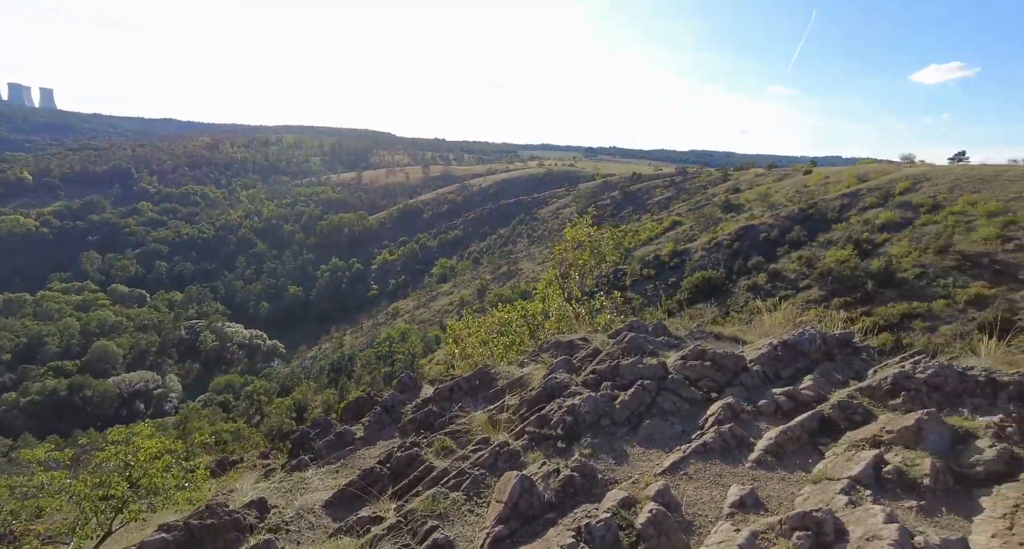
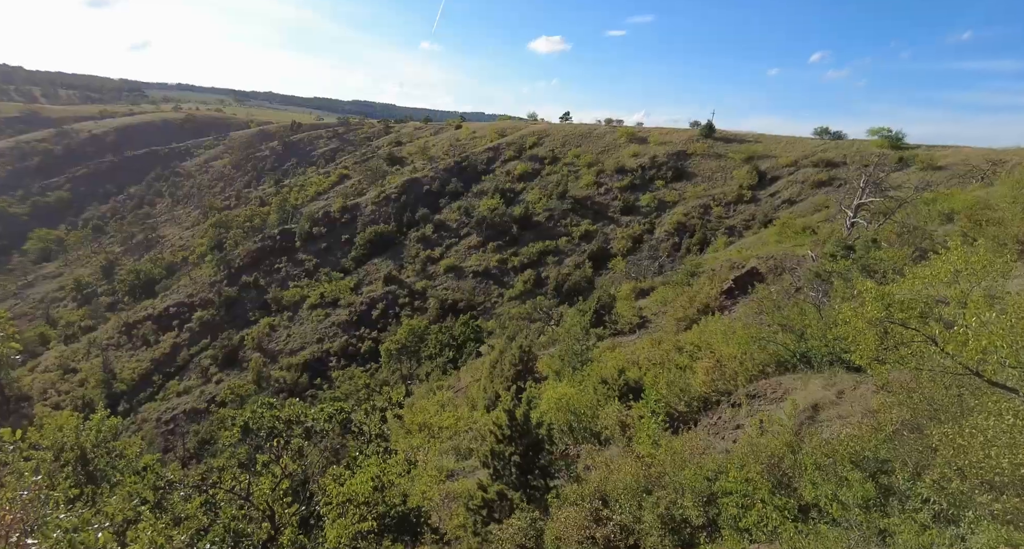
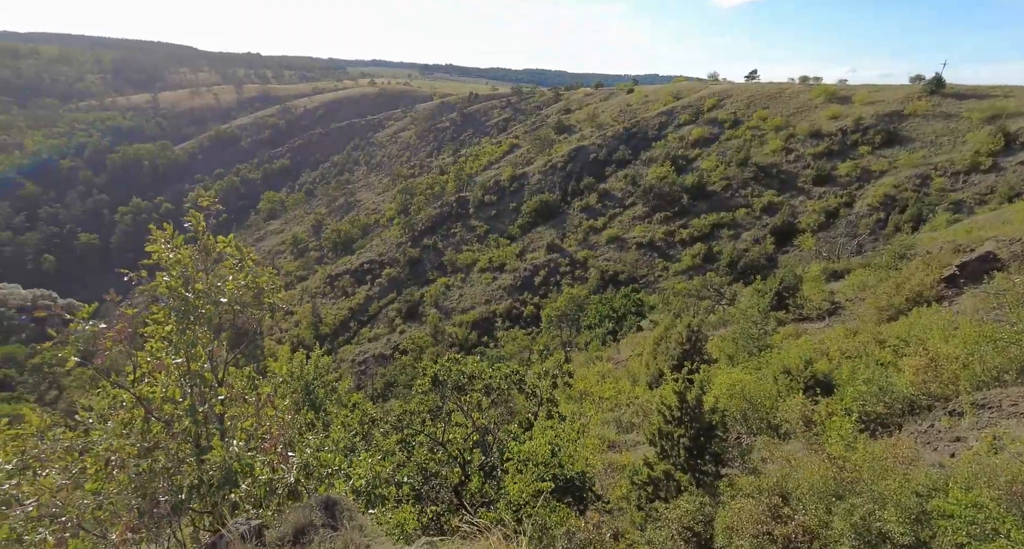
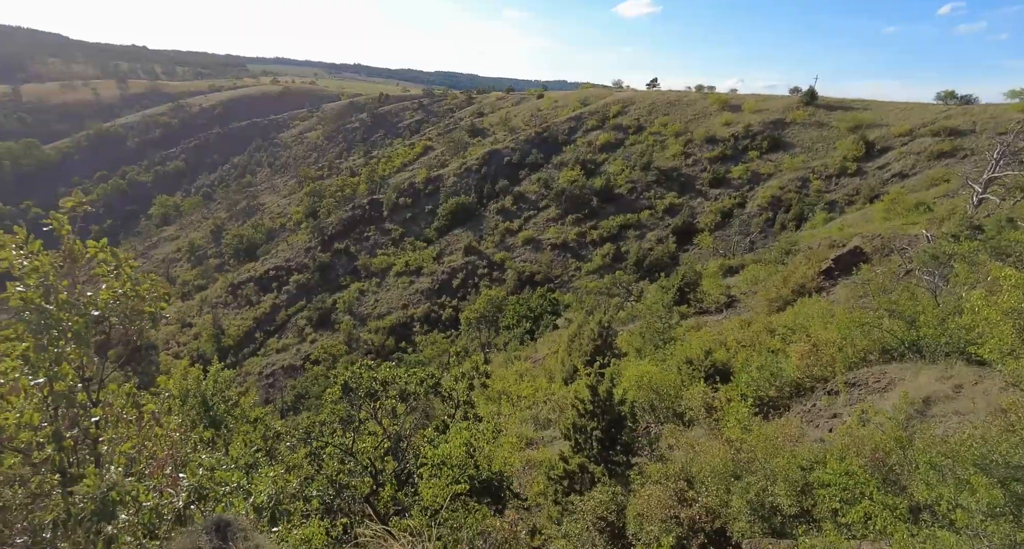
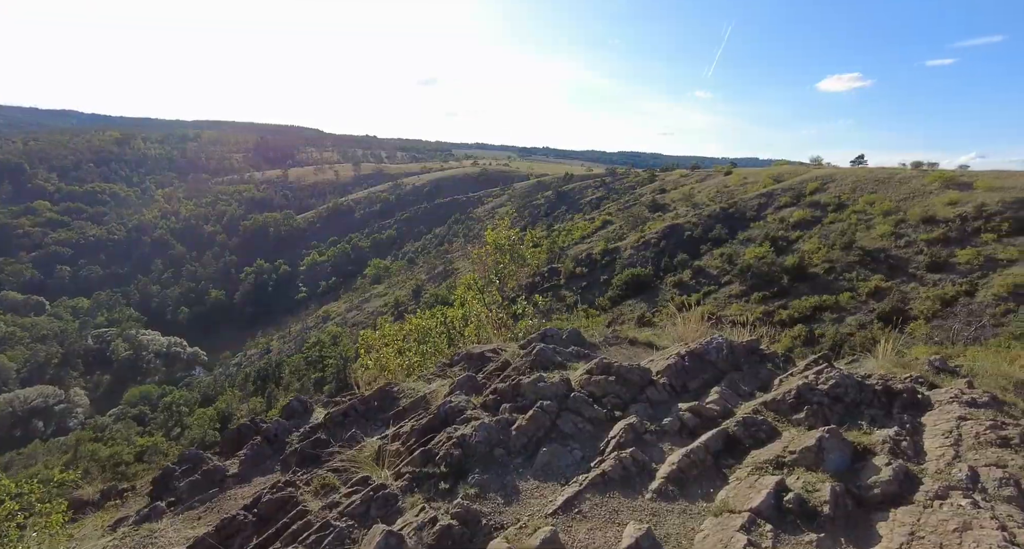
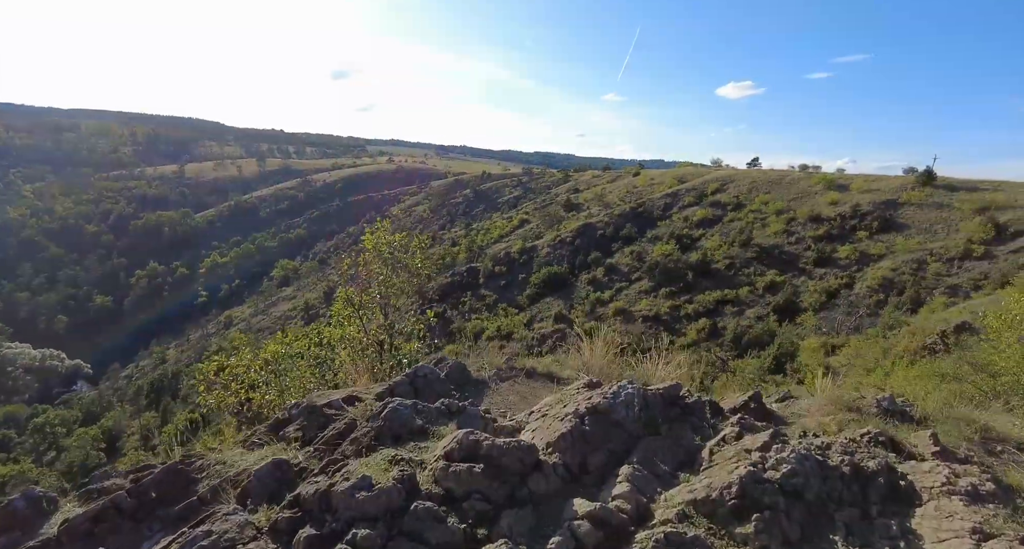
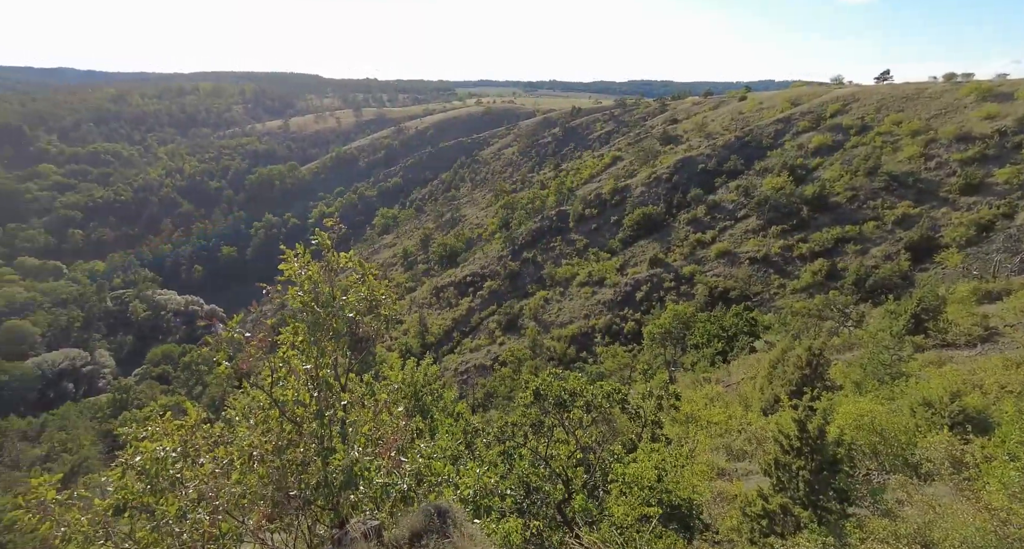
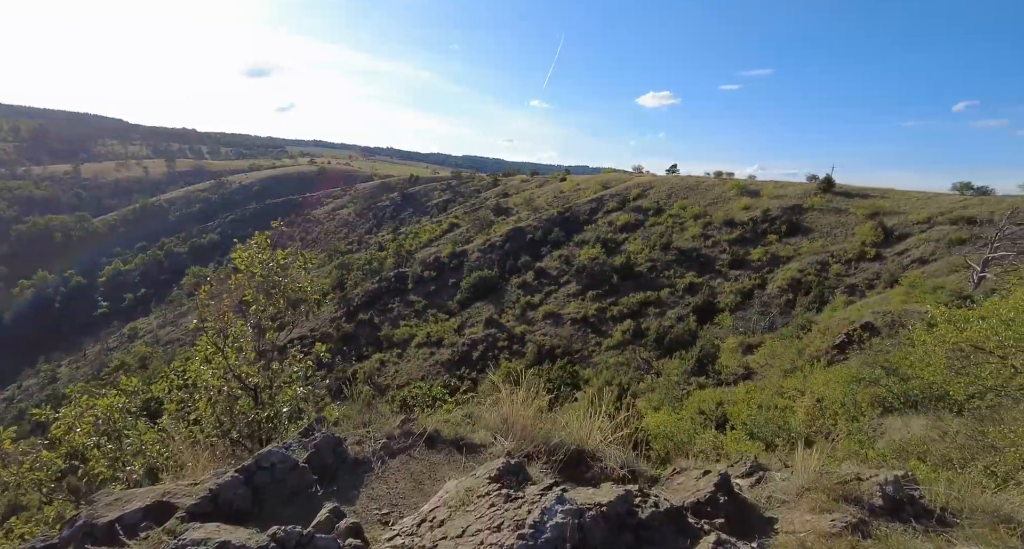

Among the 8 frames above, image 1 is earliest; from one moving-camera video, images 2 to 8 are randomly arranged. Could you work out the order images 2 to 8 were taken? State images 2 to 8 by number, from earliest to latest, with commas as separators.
5, 6, 8, 2, 4, 3, 7
